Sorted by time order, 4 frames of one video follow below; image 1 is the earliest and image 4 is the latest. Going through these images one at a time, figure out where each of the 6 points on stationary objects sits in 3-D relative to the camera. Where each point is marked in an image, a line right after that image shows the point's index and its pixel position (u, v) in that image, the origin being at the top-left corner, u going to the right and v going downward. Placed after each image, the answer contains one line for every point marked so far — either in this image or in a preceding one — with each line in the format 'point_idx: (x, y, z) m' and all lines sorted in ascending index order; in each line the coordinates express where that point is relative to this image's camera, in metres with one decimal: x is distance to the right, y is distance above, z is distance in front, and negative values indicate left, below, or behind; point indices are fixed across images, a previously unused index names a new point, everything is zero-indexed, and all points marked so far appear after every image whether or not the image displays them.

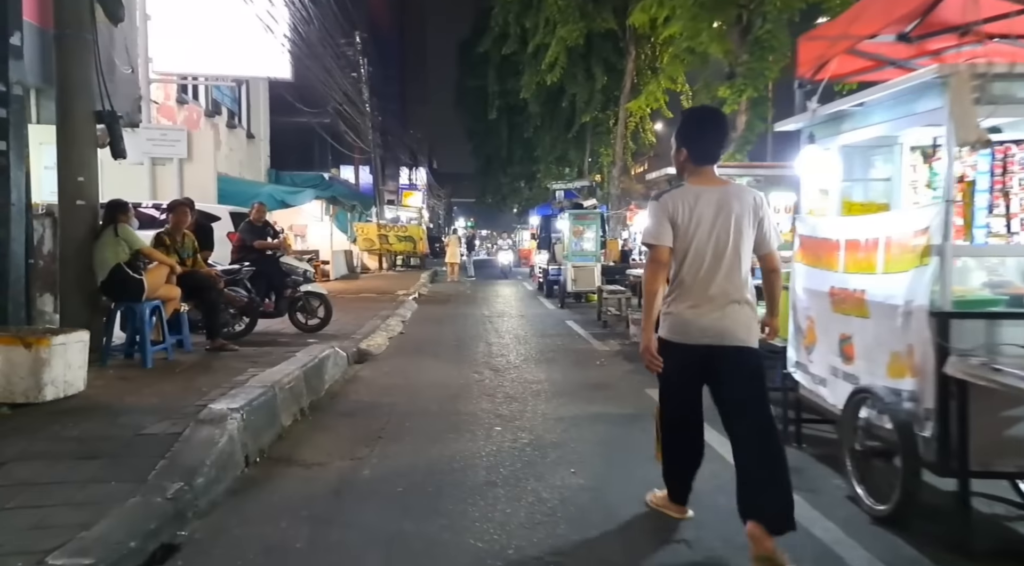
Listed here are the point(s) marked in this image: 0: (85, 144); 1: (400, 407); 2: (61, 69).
0: (-4.1, +1.3, +6.9) m
1: (-1.1, -1.2, +6.7) m
2: (-4.3, +2.0, +6.8) m
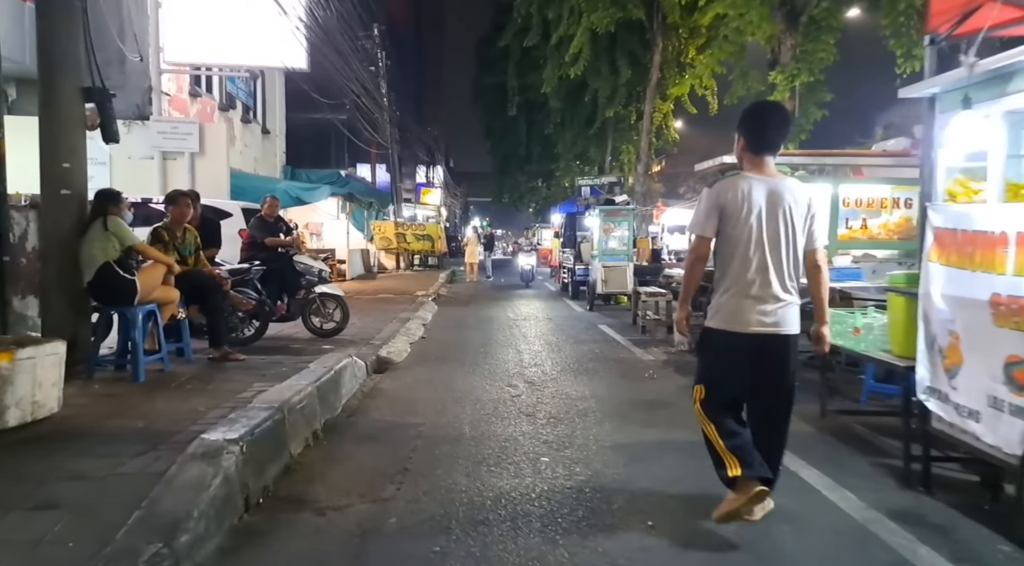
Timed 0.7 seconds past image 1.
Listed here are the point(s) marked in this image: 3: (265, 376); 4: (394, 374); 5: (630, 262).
0: (-3.7, +1.3, +6.0) m
1: (-0.7, -1.2, +5.8) m
2: (-3.9, +2.0, +5.9) m
3: (-2.2, -0.8, +6.4) m
4: (-1.4, -1.0, +8.2) m
5: (+2.7, +0.5, +16.3) m
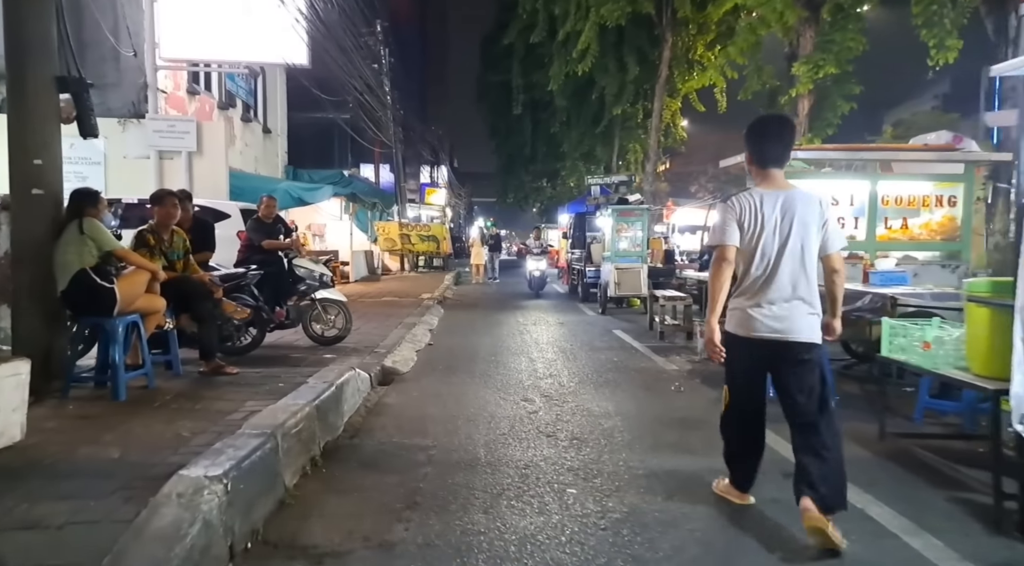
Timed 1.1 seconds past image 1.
0: (-3.6, +1.3, +5.5) m
1: (-0.5, -1.2, +5.3) m
2: (-3.7, +2.0, +5.4) m
3: (-2.1, -0.9, +5.8) m
4: (-1.2, -1.1, +7.6) m
5: (+2.9, +0.4, +15.7) m
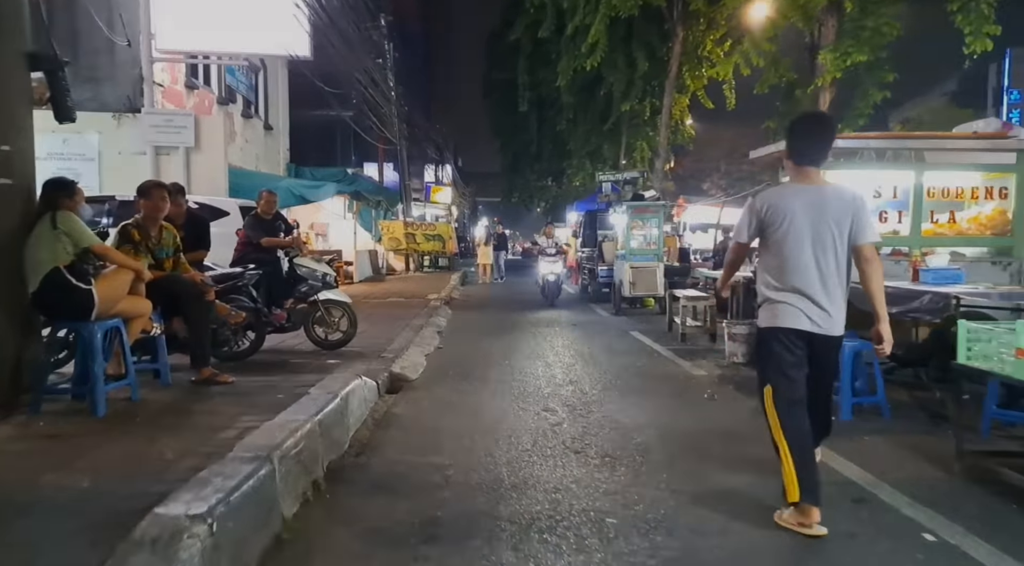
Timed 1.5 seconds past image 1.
0: (-3.4, +1.3, +4.9) m
1: (-0.4, -1.2, +4.7) m
2: (-3.6, +2.0, +4.8) m
3: (-1.9, -0.9, +5.3) m
4: (-1.0, -1.1, +7.1) m
5: (+3.1, +0.4, +15.1) m
